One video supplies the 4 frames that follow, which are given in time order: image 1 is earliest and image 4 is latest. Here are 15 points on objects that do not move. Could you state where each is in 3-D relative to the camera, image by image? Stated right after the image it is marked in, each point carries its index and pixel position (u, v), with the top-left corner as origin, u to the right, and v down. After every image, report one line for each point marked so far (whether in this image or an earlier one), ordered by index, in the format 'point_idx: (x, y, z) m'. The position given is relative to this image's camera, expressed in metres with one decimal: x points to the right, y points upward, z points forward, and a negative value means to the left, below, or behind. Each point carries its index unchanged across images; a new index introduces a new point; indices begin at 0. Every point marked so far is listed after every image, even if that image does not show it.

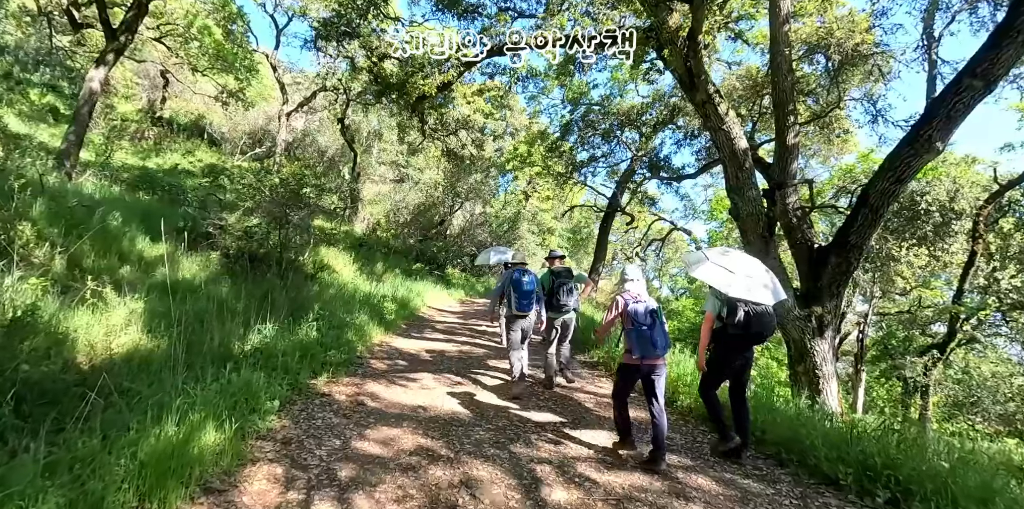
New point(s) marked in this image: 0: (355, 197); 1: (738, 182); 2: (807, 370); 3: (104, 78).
0: (-5.3, +2.0, +17.4) m
1: (+3.1, +1.0, +7.0) m
2: (+4.2, -1.6, +7.3) m
3: (-8.2, +3.6, +10.3) m
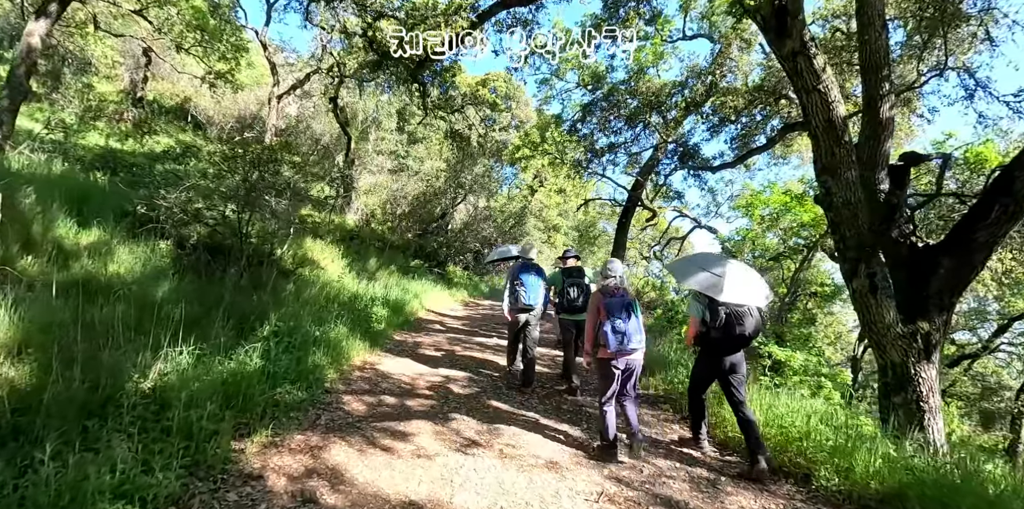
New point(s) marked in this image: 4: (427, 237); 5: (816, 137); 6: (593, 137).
0: (-5.1, +2.1, +15.8) m
1: (+3.4, +1.0, +5.4) m
2: (+4.4, -1.6, +5.7) m
3: (-7.9, +3.8, +8.7) m
4: (-3.1, +0.6, +18.7) m
5: (+3.2, +1.3, +5.4) m
6: (+2.1, +3.1, +13.3) m
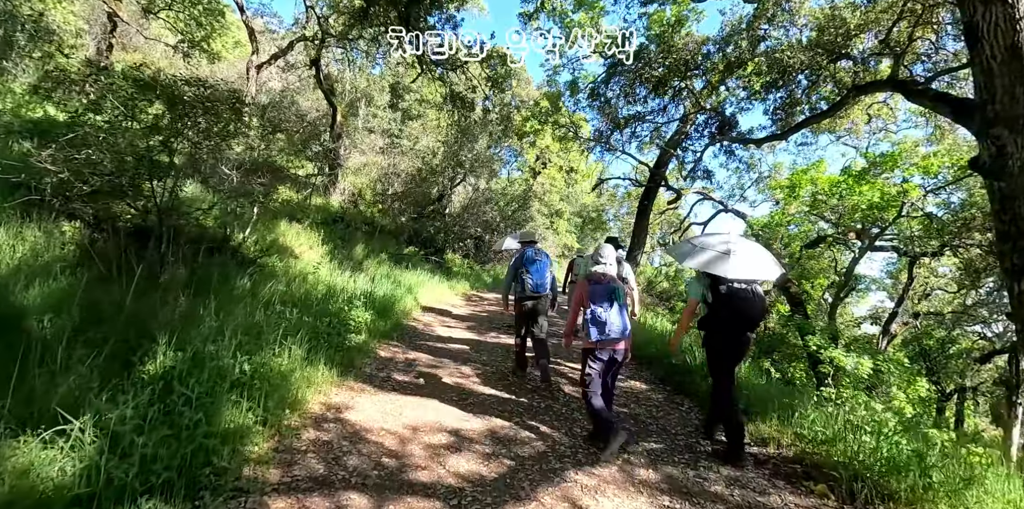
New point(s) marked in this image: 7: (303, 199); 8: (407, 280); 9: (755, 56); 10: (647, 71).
0: (-4.9, +2.5, +14.0) m
1: (+3.7, +1.1, +3.7) m
2: (+4.7, -1.5, +4.1) m
3: (-7.7, +4.0, +6.8) m
4: (-3.0, +1.1, +17.0) m
5: (+3.5, +1.4, +3.8) m
6: (+2.3, +3.4, +11.6) m
7: (-5.1, +1.4, +12.6) m
8: (-2.0, -0.5, +9.5) m
9: (+4.8, +3.8, +10.0) m
10: (+2.9, +3.9, +10.8) m
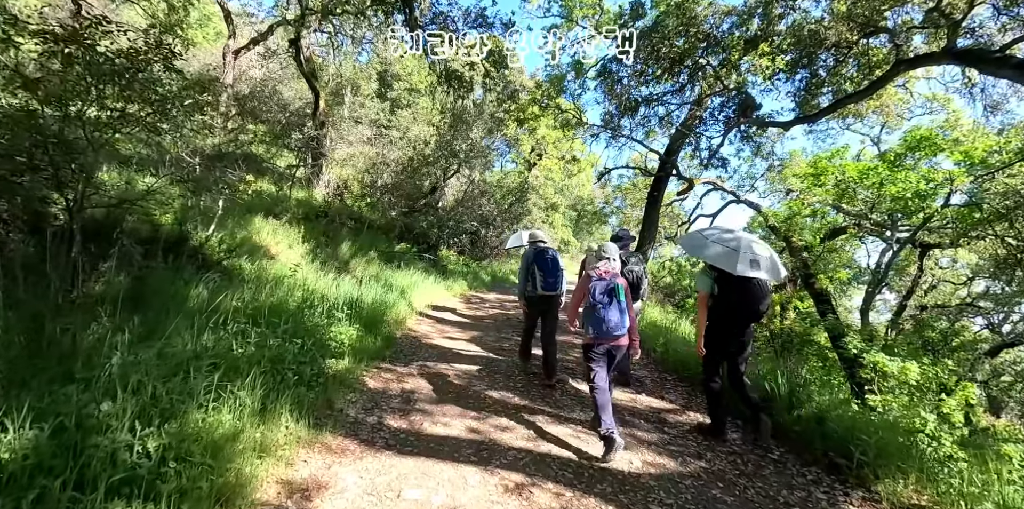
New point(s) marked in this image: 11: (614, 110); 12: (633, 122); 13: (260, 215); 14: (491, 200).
0: (-4.9, +2.6, +12.9) m
1: (+3.8, +1.1, +2.8) m
2: (+4.9, -1.5, +3.2) m
3: (-7.6, +3.9, +5.7) m
4: (-3.1, +1.2, +15.9) m
5: (+3.7, +1.4, +2.8) m
6: (+2.3, +3.5, +10.6) m
7: (-5.1, +1.4, +11.5) m
8: (-1.9, -0.5, +8.5) m
9: (+4.8, +3.9, +9.1) m
10: (+2.9, +4.0, +9.9) m
11: (+2.2, +3.1, +11.1) m
12: (+2.6, +2.9, +11.1) m
13: (-4.3, +0.7, +8.7) m
14: (-0.8, +2.0, +18.8) m
